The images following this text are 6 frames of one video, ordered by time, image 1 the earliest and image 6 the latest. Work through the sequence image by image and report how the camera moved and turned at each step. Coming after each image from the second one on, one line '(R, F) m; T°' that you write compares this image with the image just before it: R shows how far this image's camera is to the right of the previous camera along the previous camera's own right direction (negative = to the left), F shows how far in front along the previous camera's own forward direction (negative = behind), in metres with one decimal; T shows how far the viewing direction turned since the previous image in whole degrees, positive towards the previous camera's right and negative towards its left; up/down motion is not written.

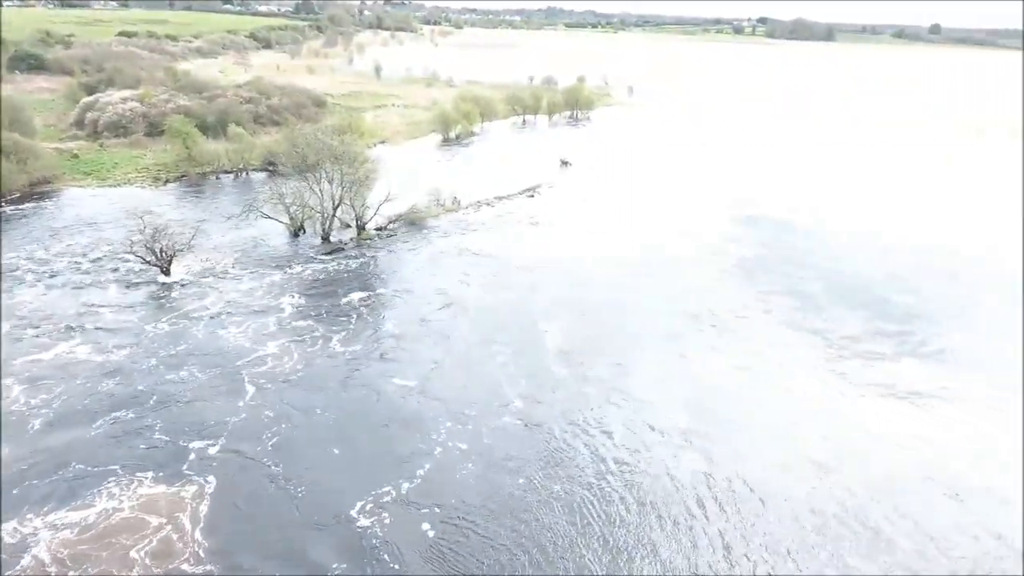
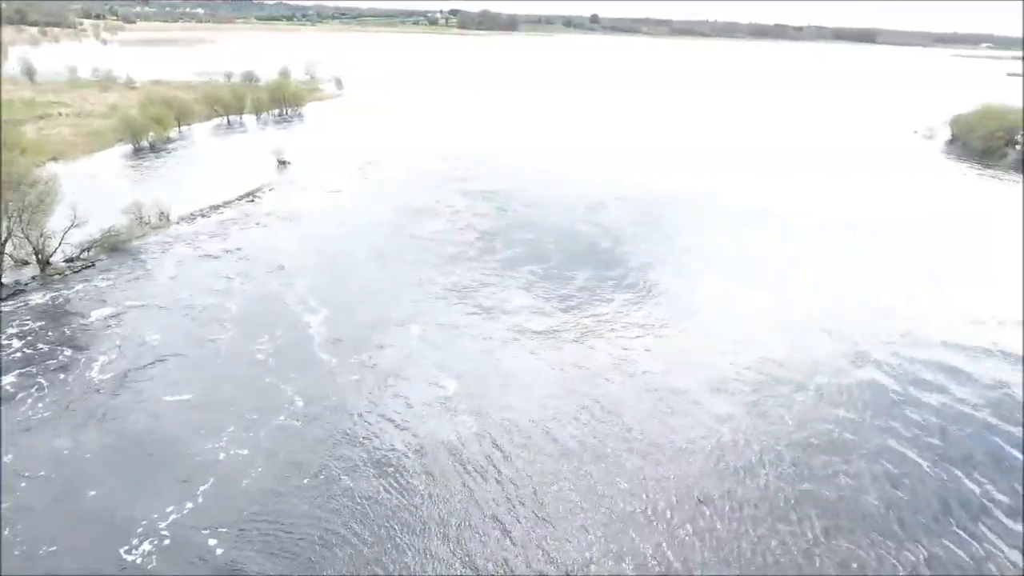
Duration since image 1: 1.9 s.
(-0.5, -0.5) m; +22°
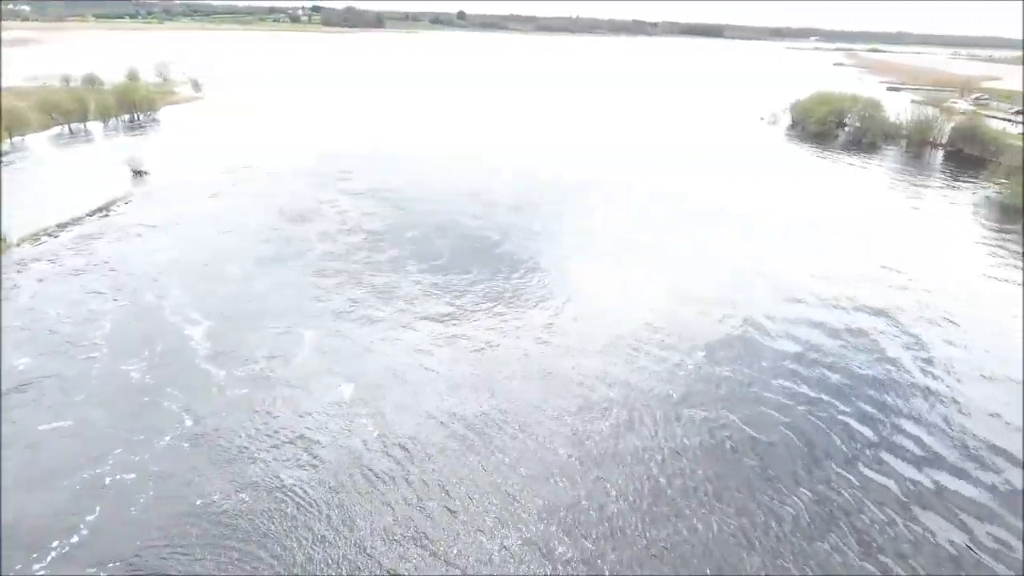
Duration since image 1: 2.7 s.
(-0.2, -0.2) m; +10°
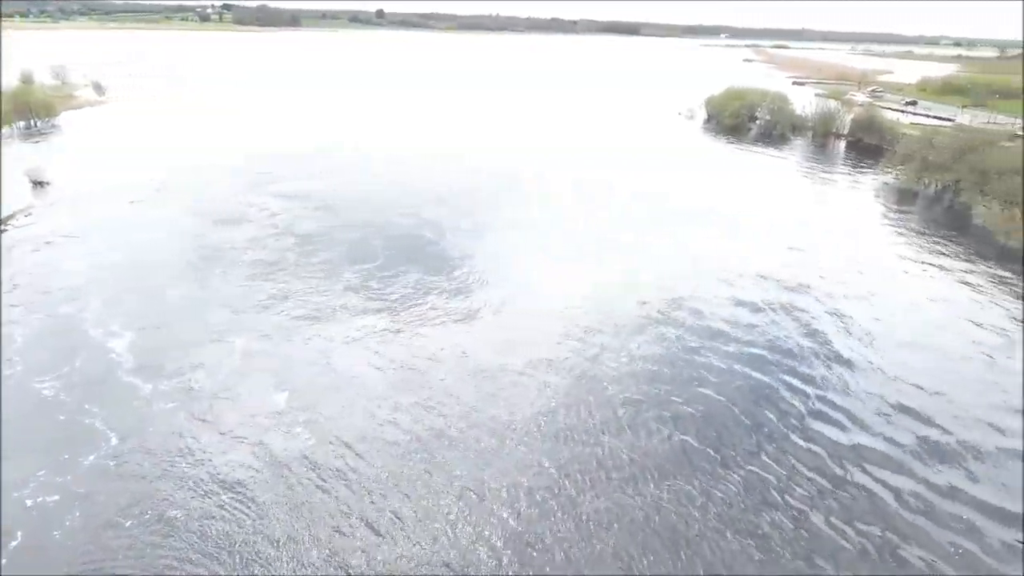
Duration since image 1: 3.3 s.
(-0.1, -0.1) m; +6°
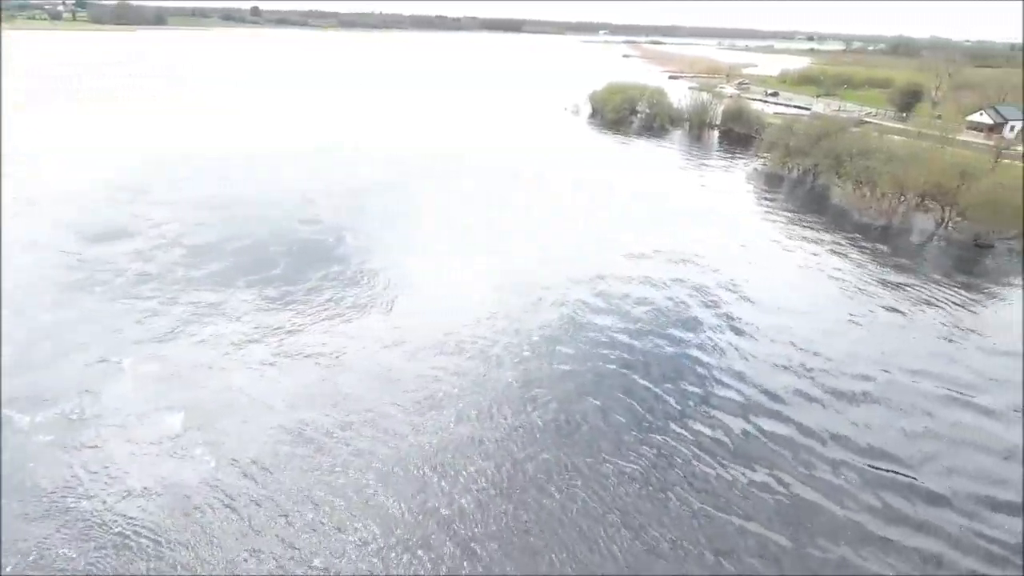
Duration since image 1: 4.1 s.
(-0.1, -0.3) m; +9°
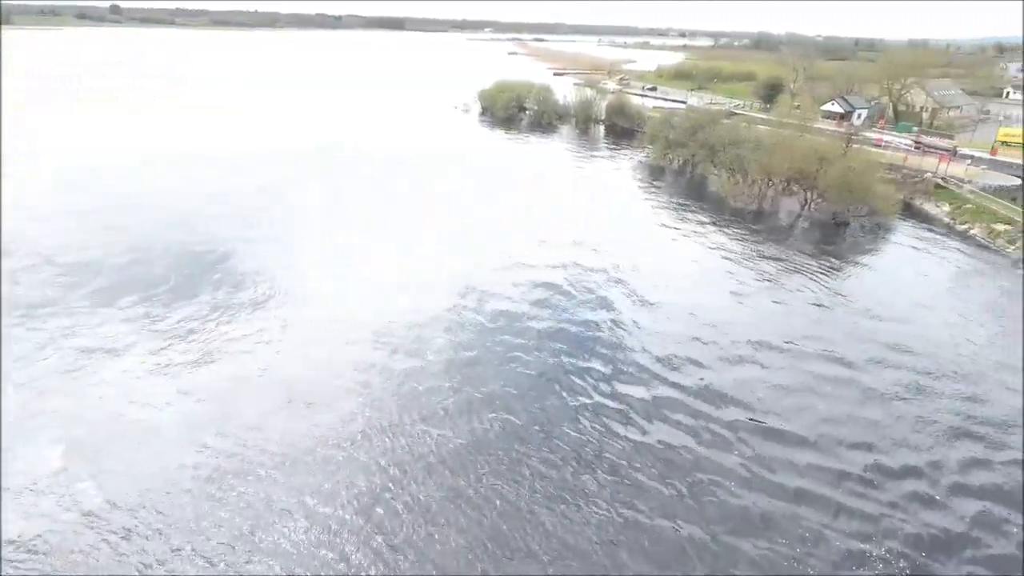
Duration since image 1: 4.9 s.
(-0.1, -0.3) m; +9°
